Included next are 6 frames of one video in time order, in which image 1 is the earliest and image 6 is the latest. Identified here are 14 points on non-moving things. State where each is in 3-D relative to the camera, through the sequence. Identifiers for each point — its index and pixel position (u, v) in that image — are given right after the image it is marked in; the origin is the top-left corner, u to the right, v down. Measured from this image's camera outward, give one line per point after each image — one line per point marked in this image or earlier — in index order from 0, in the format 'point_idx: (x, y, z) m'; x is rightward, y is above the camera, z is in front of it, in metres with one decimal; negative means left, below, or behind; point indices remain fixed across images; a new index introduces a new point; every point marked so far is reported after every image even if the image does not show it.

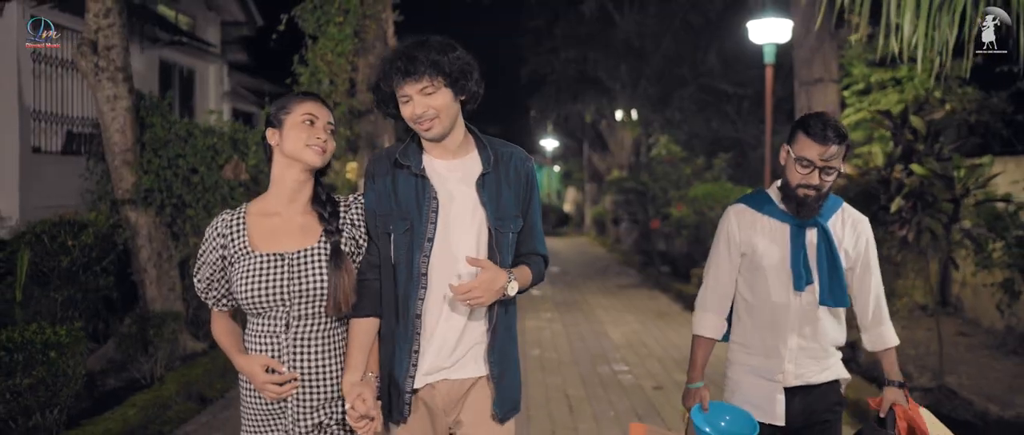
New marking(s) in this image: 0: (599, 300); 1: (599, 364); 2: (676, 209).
0: (+1.2, -1.2, +15.5) m
1: (+0.8, -1.4, +9.9) m
2: (+2.7, +0.2, +18.0) m
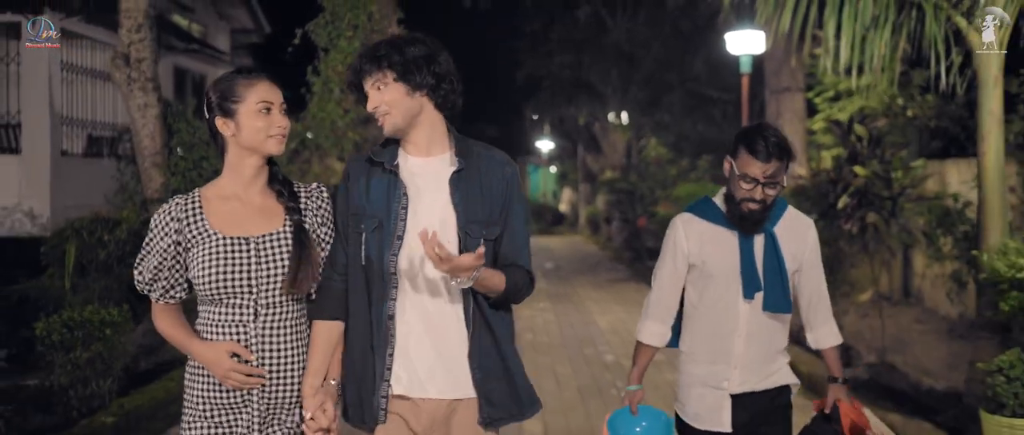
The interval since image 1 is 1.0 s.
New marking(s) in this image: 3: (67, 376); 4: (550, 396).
0: (+1.2, -1.1, +16.6) m
1: (+0.8, -1.3, +10.9) m
2: (+2.6, +0.2, +19.0) m
3: (-3.1, -1.1, +7.5) m
4: (+0.3, -1.4, +8.5) m
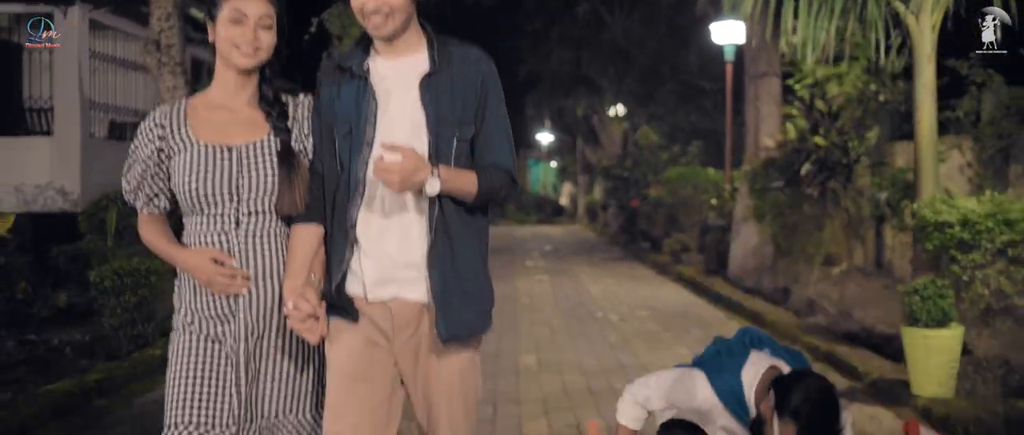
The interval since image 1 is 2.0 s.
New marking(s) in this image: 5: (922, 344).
0: (+1.2, -0.8, +17.6) m
1: (+0.7, -1.0, +11.9) m
2: (+2.6, +0.5, +20.1) m
3: (-3.1, -0.8, +8.6) m
4: (+0.3, -1.1, +9.5) m
5: (+2.3, -0.7, +6.2) m
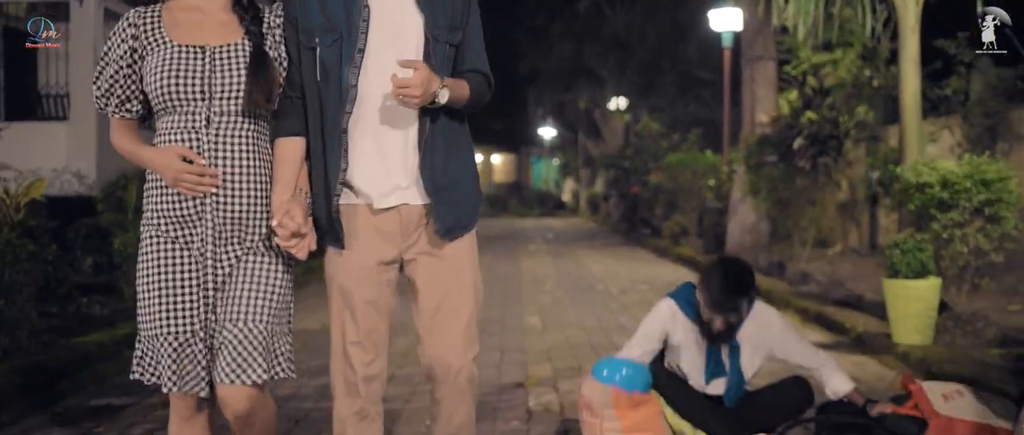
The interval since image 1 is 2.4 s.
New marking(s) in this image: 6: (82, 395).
0: (+1.2, -0.6, +18.0) m
1: (+0.8, -0.8, +12.3) m
2: (+2.7, +0.7, +20.5) m
3: (-3.1, -0.6, +9.0) m
4: (+0.3, -0.8, +9.9) m
5: (+2.4, -0.5, +6.6) m
6: (-2.4, -1.0, +6.0) m
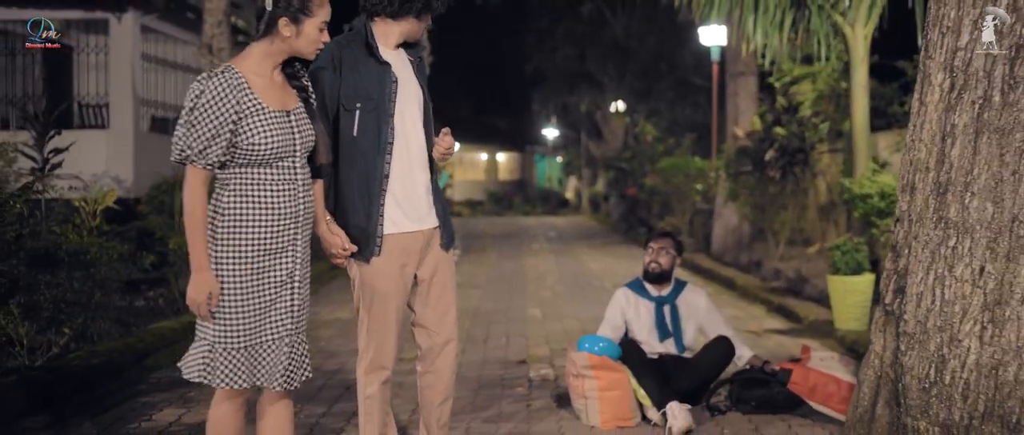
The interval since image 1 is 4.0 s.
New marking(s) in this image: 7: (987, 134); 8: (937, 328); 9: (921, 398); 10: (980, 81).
0: (+1.3, -0.6, +19.3) m
1: (+0.9, -0.8, +13.7) m
2: (+2.8, +0.7, +21.8) m
3: (-3.0, -0.6, +10.3) m
4: (+0.4, -0.9, +11.2) m
5: (+2.4, -0.5, +7.9) m
6: (-2.3, -1.0, +7.3) m
7: (+1.6, +0.3, +3.5) m
8: (+1.4, -0.4, +3.6) m
9: (+1.4, -0.6, +3.6) m
10: (+1.5, +0.5, +3.6) m
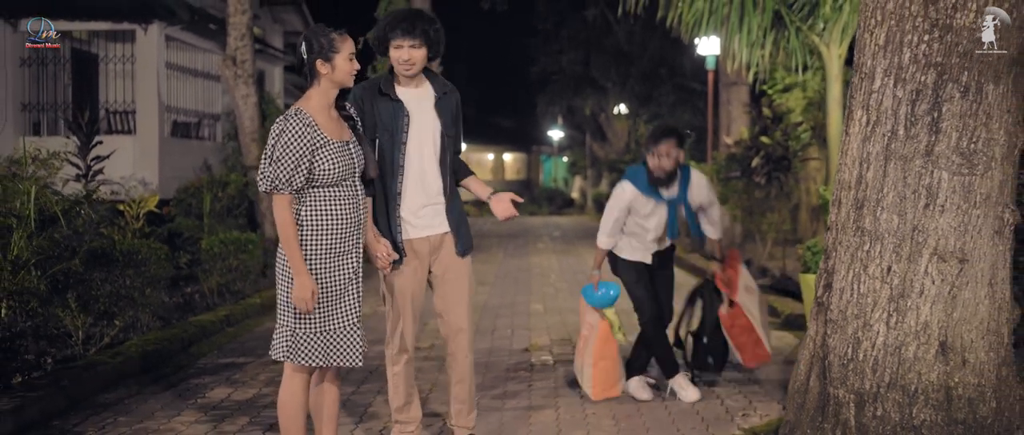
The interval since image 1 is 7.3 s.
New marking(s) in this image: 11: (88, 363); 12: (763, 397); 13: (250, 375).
0: (+1.4, -0.6, +20.2) m
1: (+0.9, -0.8, +14.6) m
2: (+2.9, +0.7, +22.7) m
3: (-3.0, -0.6, +11.2) m
4: (+0.4, -0.9, +12.1) m
5: (+2.4, -0.5, +8.8) m
6: (-2.3, -1.1, +8.3) m
7: (+1.6, +0.2, +4.4) m
8: (+1.4, -0.4, +4.5) m
9: (+1.4, -0.6, +4.5) m
10: (+1.6, +0.4, +4.5) m
11: (-2.6, -0.9, +6.7) m
12: (+1.4, -1.0, +6.1) m
13: (-1.7, -1.0, +7.2) m
